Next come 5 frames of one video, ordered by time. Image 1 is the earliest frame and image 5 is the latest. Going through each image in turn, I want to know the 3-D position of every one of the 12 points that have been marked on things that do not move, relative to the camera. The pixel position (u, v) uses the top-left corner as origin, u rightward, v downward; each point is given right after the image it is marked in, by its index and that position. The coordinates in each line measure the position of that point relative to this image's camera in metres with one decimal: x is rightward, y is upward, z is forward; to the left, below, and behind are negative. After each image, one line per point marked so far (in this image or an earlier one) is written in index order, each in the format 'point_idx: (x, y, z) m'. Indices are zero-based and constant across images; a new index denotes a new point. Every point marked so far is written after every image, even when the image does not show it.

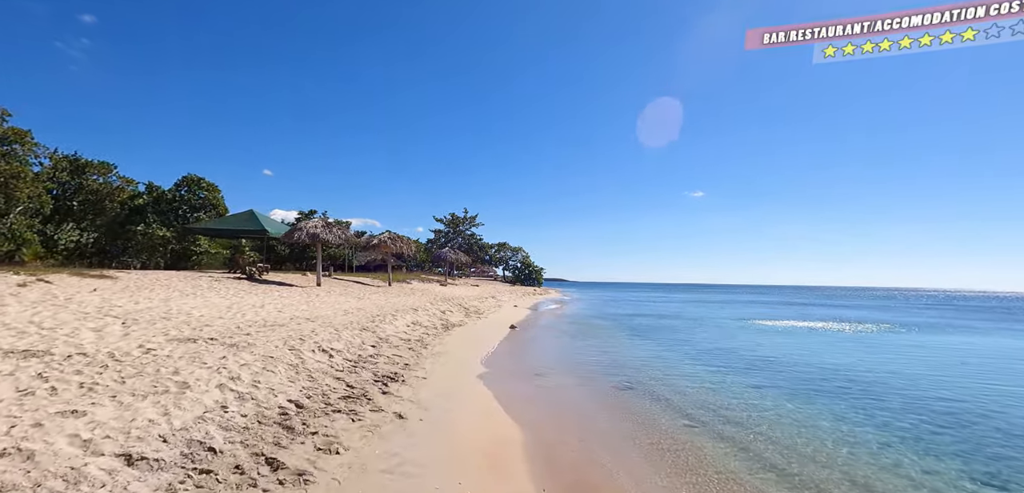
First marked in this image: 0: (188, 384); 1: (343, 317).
0: (-3.6, -1.5, +5.1) m
1: (-4.4, -1.8, +11.9) m
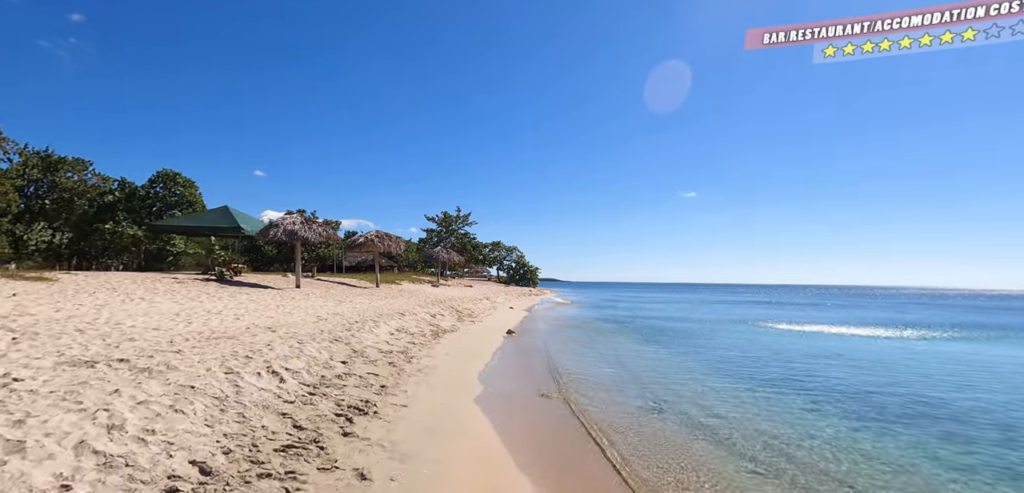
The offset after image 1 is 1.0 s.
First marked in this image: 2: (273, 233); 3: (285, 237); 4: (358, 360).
0: (-3.5, -1.4, +3.3) m
1: (-4.4, -1.7, +10.1) m
2: (-10.3, +0.6, +19.7) m
3: (-9.7, +0.4, +19.6) m
4: (-2.8, -2.0, +8.3) m
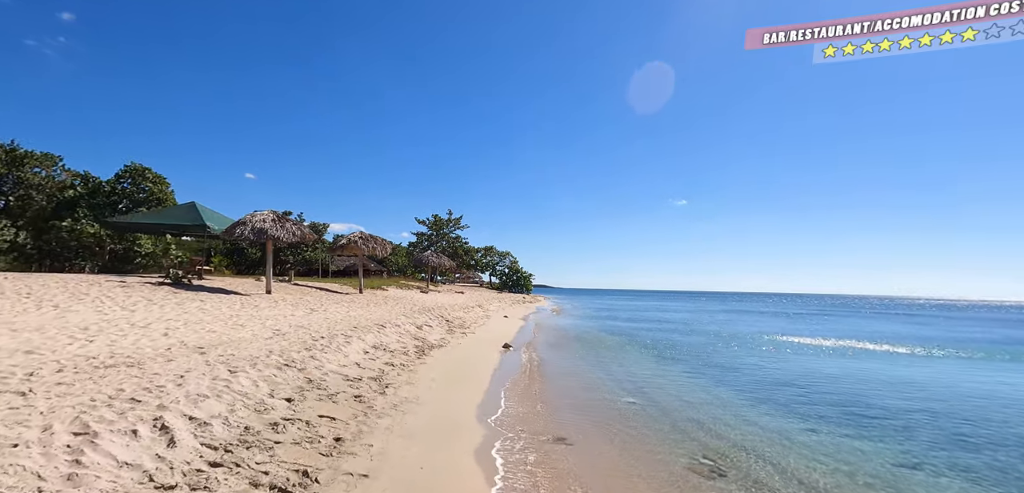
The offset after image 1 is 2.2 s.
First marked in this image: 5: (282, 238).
0: (-3.3, -1.3, +1.2) m
1: (-4.3, -1.7, +8.0) m
2: (-10.4, +0.6, +17.5) m
3: (-9.8, +0.4, +17.4) m
4: (-2.7, -2.0, +6.2) m
5: (-8.9, +0.3, +17.9) m
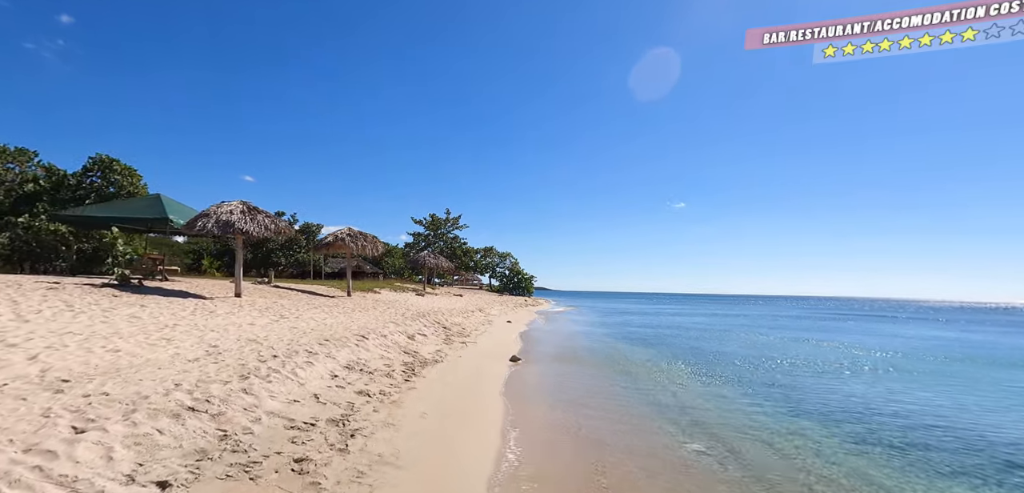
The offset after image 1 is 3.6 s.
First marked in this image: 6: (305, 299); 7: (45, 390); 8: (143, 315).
0: (-3.0, -1.0, -1.3) m
1: (-4.1, -1.5, +5.5) m
2: (-10.1, +0.7, +15.0) m
3: (-9.5, +0.5, +14.9) m
4: (-2.4, -1.8, +3.7) m
5: (-8.6, +0.5, +15.4) m
6: (-7.8, -2.0, +17.6) m
7: (-4.4, -1.3, +4.4) m
8: (-7.8, -1.4, +9.8) m
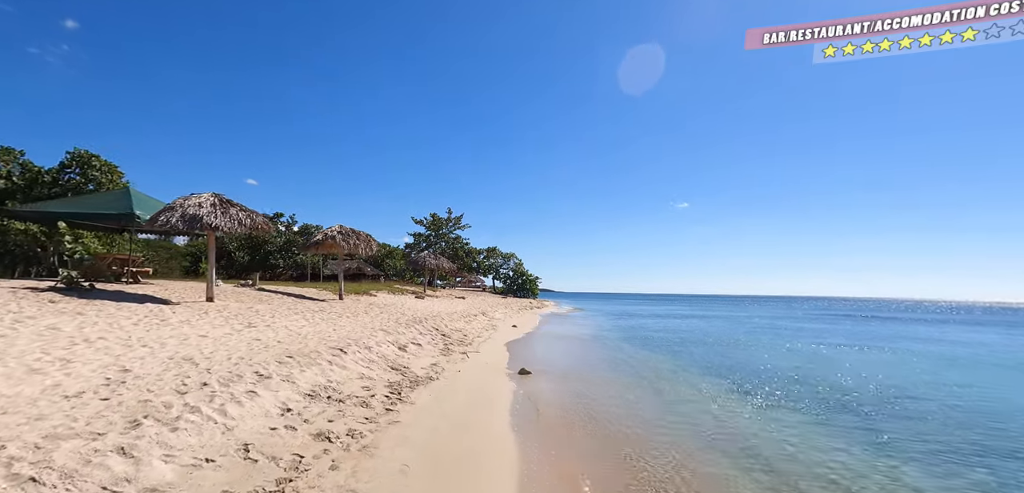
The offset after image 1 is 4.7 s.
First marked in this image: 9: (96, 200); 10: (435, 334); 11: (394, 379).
0: (-2.9, -0.9, -3.1) m
1: (-3.9, -1.4, +3.7) m
2: (-9.9, +0.8, +13.2) m
3: (-9.3, +0.6, +13.1) m
4: (-2.3, -1.6, +1.8) m
5: (-8.4, +0.5, +13.6) m
6: (-7.6, -1.9, +15.7) m
7: (-4.3, -1.2, +2.6) m
8: (-7.6, -1.3, +7.9) m
9: (-15.7, +1.7, +17.5) m
10: (-2.4, -2.7, +14.2) m
11: (-2.1, -2.3, +8.2) m
